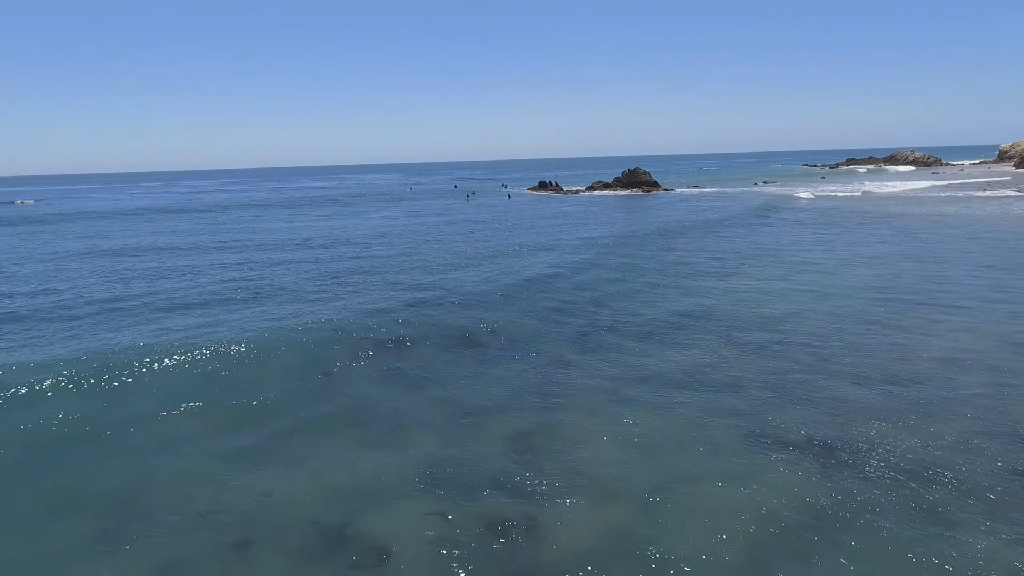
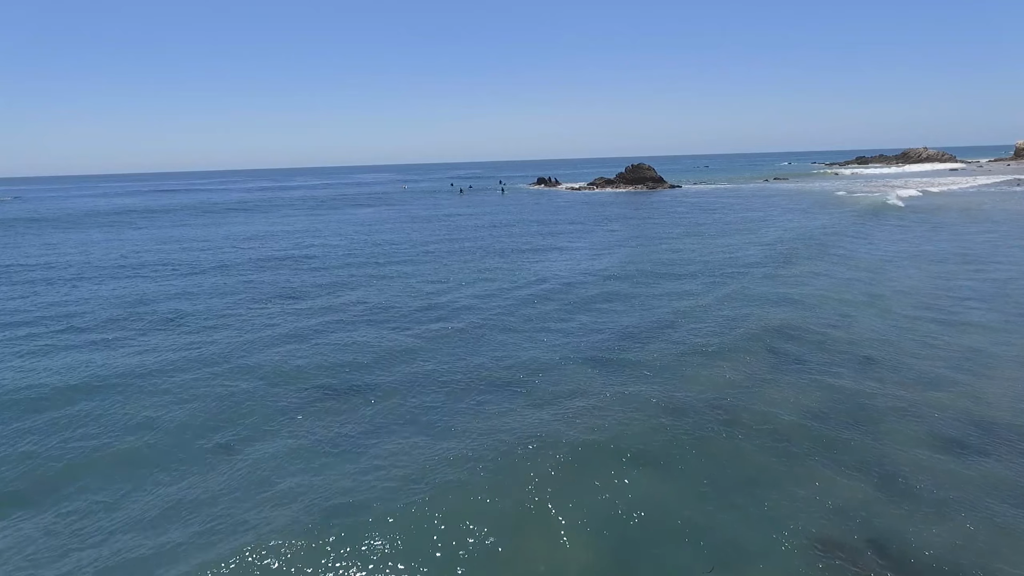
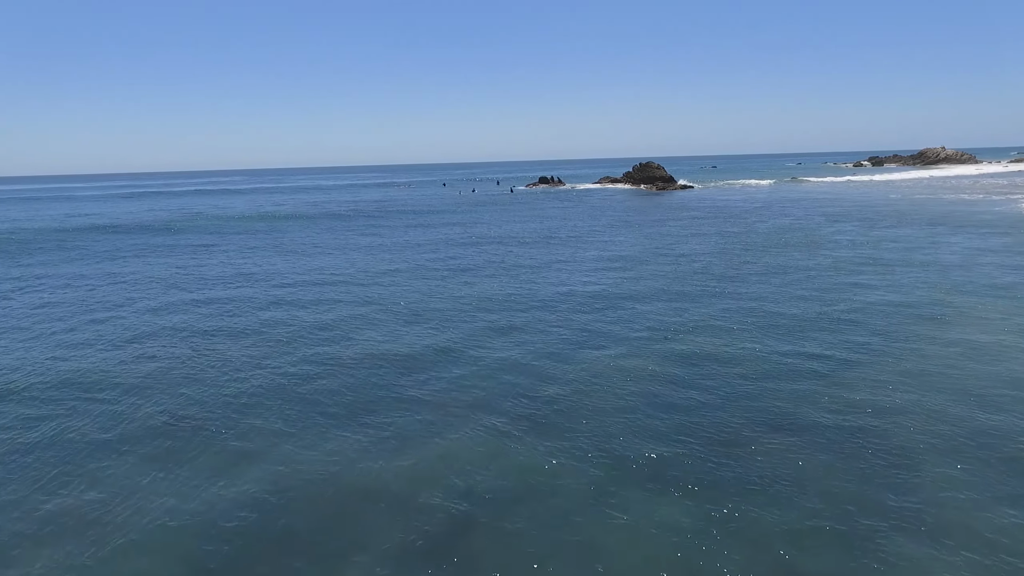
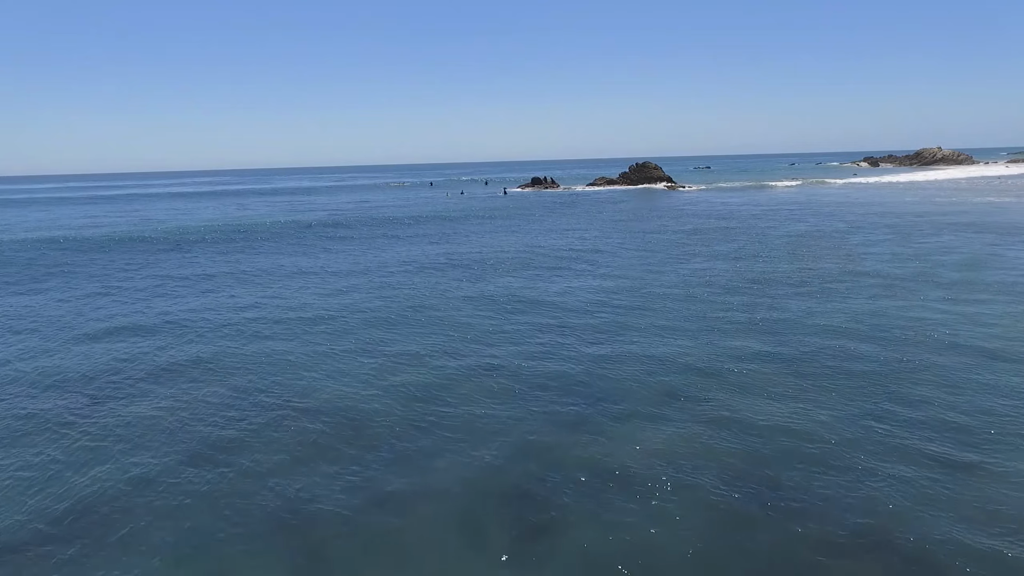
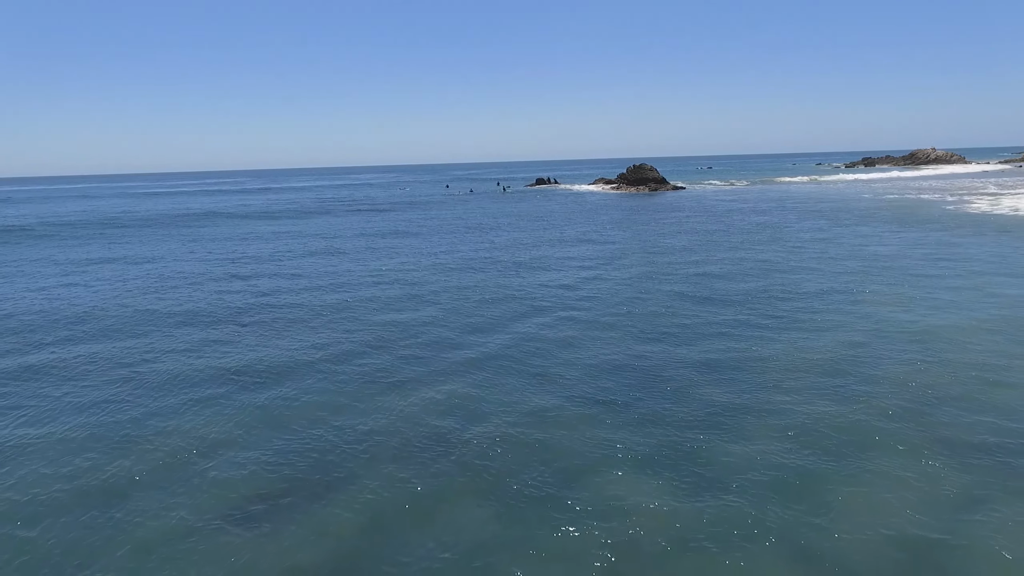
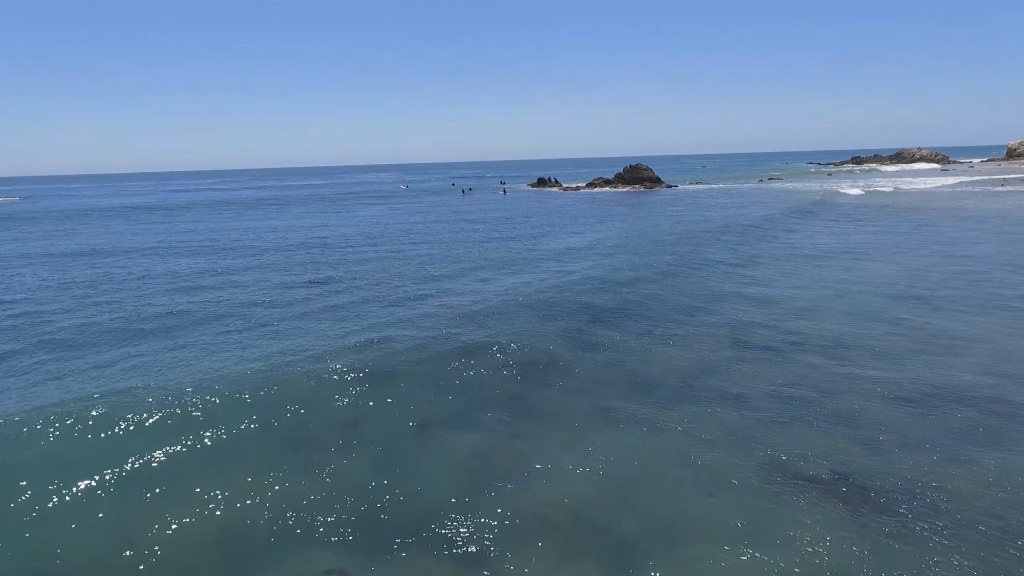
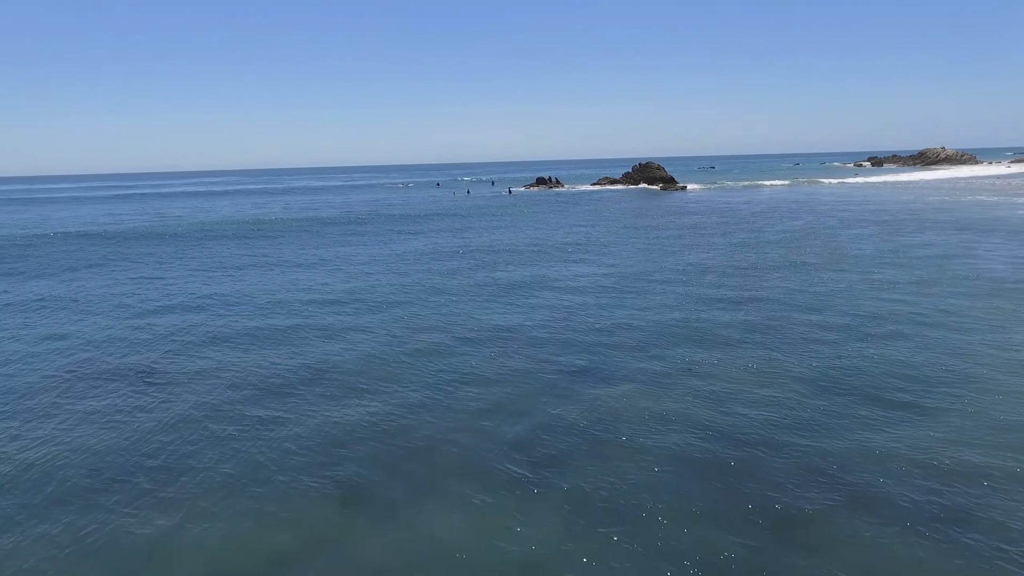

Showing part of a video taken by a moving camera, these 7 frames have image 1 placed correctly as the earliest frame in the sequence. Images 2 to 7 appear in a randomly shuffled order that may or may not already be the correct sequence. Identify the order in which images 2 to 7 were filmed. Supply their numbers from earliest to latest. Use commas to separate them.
6, 2, 5, 3, 7, 4
